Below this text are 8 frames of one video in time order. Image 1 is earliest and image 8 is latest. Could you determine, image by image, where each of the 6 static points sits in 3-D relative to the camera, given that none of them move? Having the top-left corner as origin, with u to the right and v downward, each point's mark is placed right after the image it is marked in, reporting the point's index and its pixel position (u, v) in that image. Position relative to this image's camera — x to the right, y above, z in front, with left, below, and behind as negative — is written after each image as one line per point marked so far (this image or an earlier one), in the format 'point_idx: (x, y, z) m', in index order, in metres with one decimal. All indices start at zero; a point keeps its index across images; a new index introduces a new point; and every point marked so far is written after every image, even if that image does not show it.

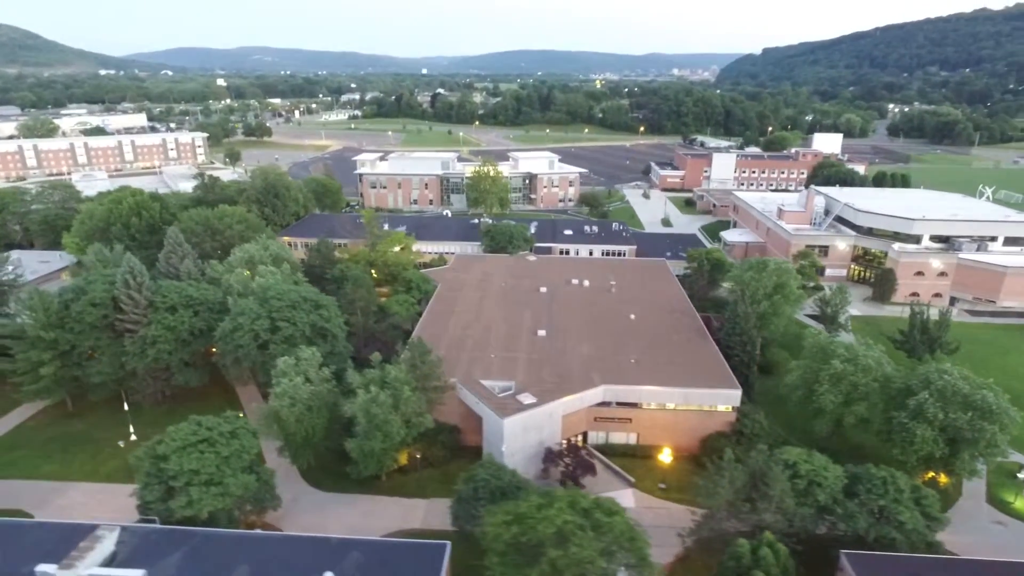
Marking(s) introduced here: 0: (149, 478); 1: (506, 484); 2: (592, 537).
0: (-11.2, -5.9, +19.0) m
1: (-0.1, -6.2, +19.4) m
2: (+1.9, -5.8, +14.3) m
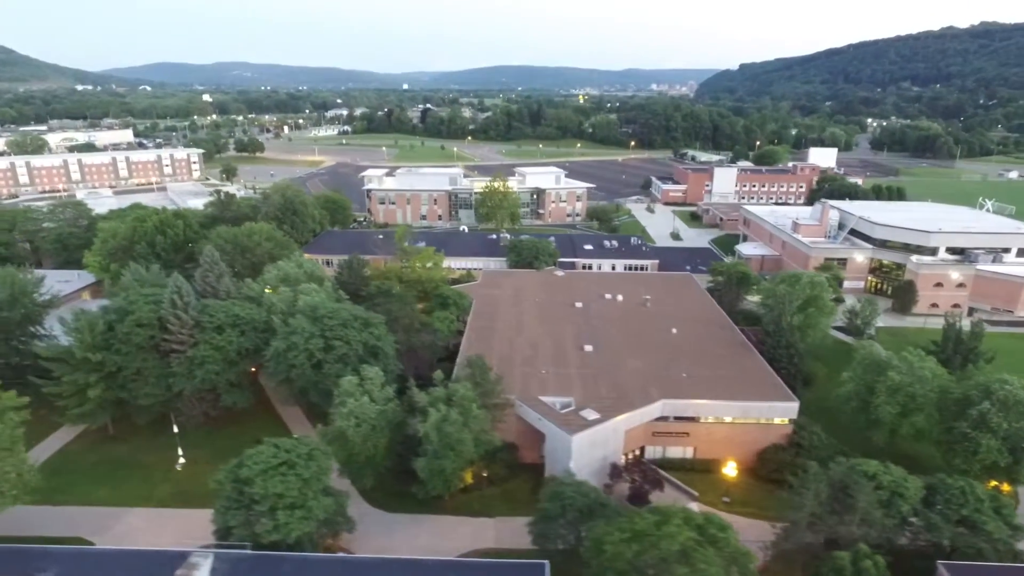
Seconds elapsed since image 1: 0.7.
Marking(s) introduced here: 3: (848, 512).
0: (-8.5, -6.5, +18.6) m
1: (+2.6, -6.7, +19.4) m
2: (+4.7, -6.2, +14.3) m
3: (+10.4, -7.0, +19.0) m
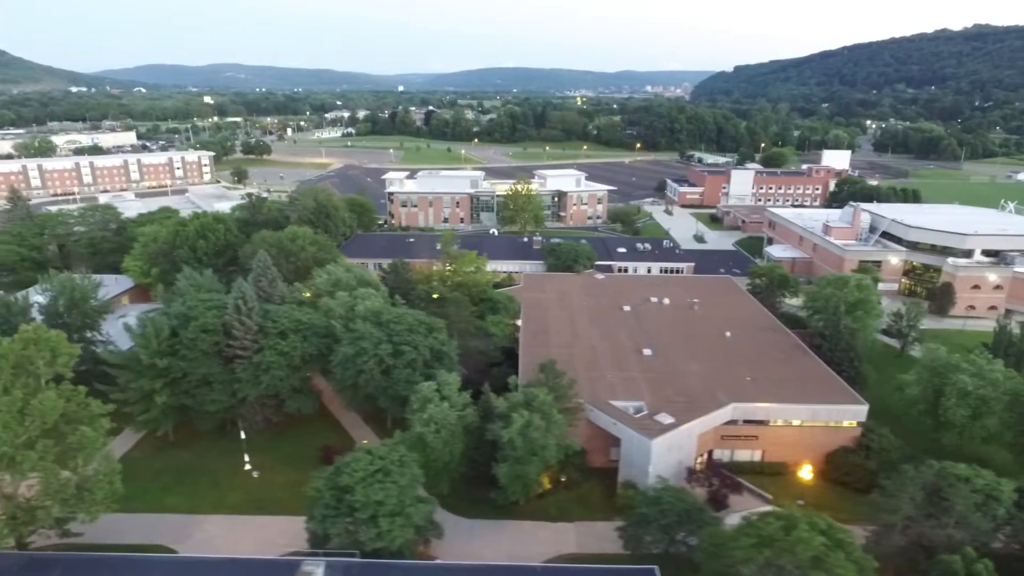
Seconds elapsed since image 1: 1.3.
0: (-5.5, -6.7, +18.5) m
1: (+5.6, -6.9, +19.4) m
2: (+7.8, -6.3, +14.3) m
3: (+13.5, -7.1, +19.1) m
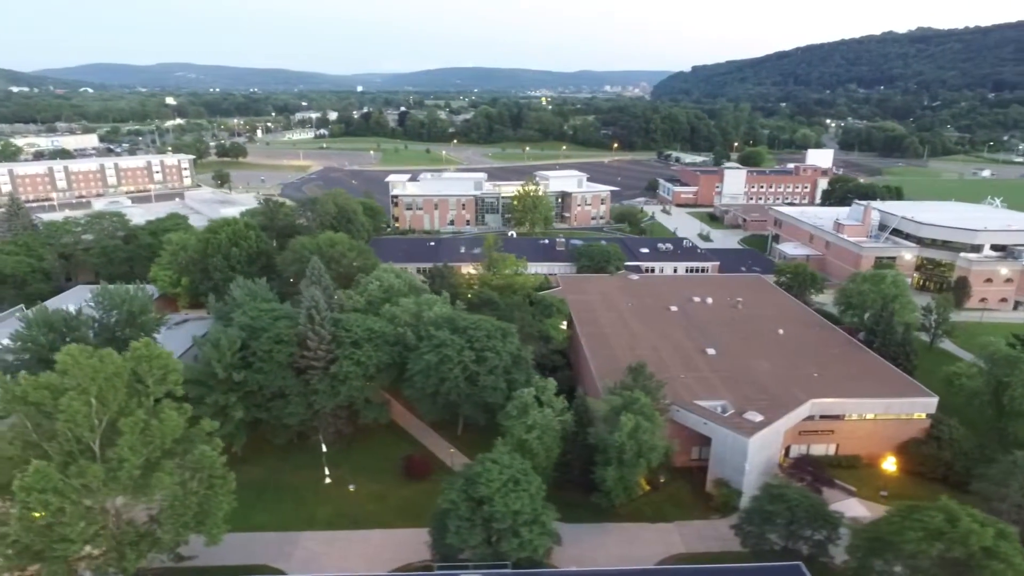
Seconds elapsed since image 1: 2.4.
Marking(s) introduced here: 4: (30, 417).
0: (-1.3, -7.0, +18.3) m
1: (+9.7, -6.9, +19.9) m
2: (+12.2, -6.3, +14.9) m
3: (+17.6, -7.0, +20.0) m
4: (-13.5, -3.6, +17.1) m
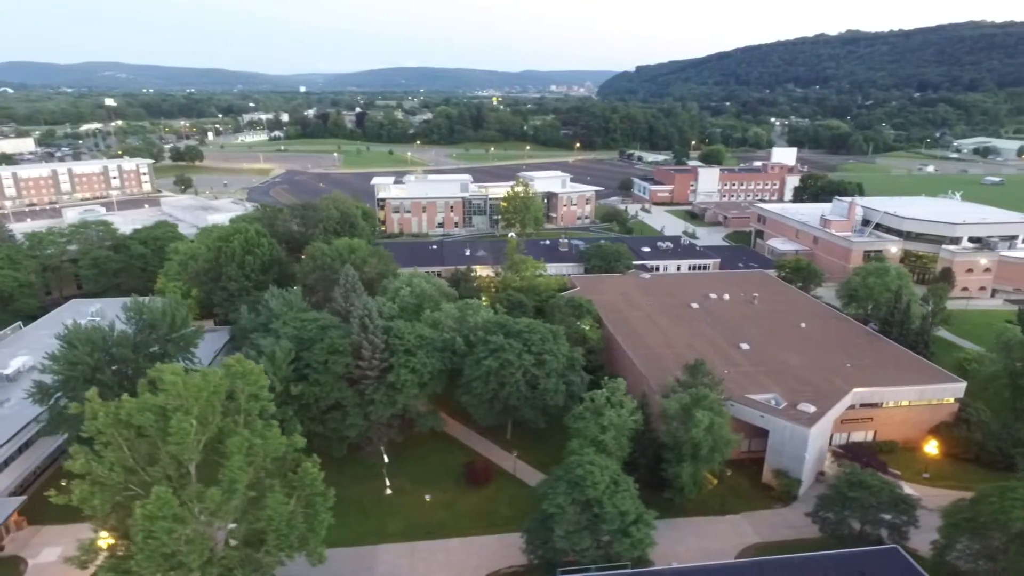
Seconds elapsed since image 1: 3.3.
0: (+1.9, -7.1, +18.4) m
1: (+12.8, -6.8, +20.9) m
2: (+15.7, -6.1, +16.2) m
3: (+20.6, -6.6, +21.6) m
4: (-10.2, -4.1, +16.2) m
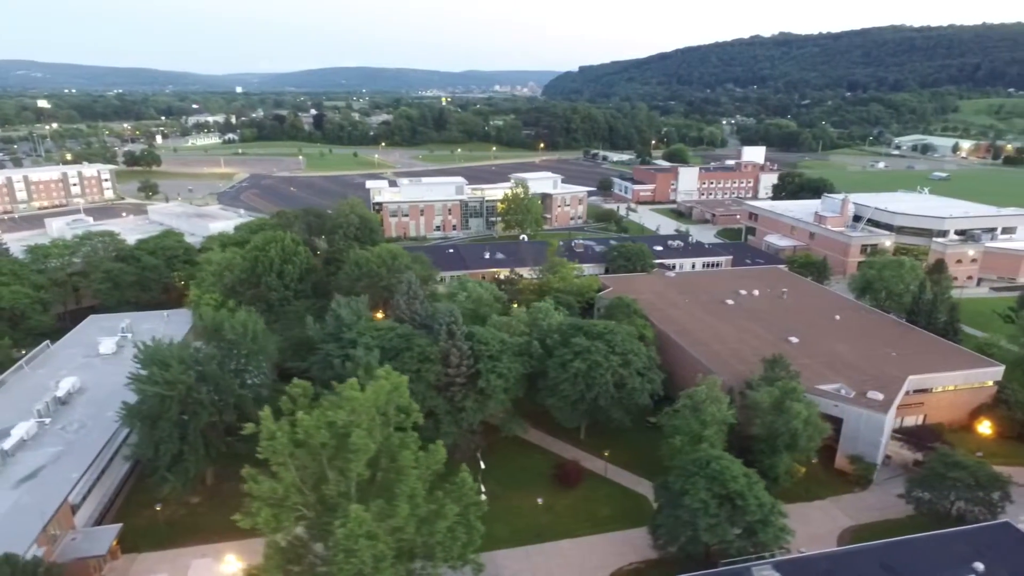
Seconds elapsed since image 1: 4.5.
0: (+6.5, -7.2, +19.1) m
1: (+17.1, -6.5, +22.4) m
2: (+20.3, -5.8, +18.0) m
3: (+24.8, -6.1, +23.8) m
4: (-5.4, -4.5, +15.9) m
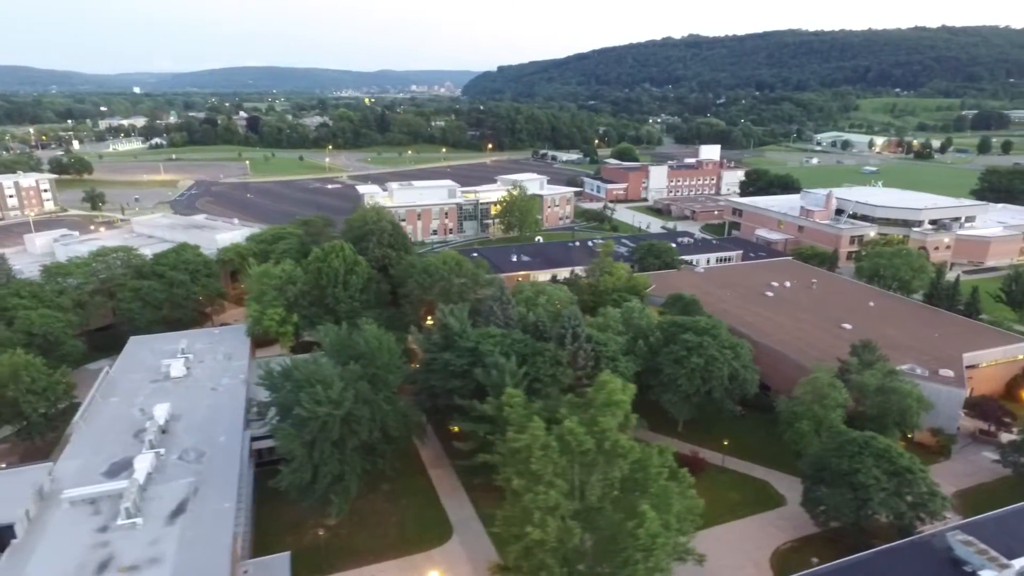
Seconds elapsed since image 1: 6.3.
0: (+12.9, -6.9, +20.8) m
1: (+23.0, -5.9, +25.4) m
2: (+26.7, -5.0, +21.4) m
3: (+30.5, -5.1, +27.8) m
4: (+1.4, -4.7, +16.1) m
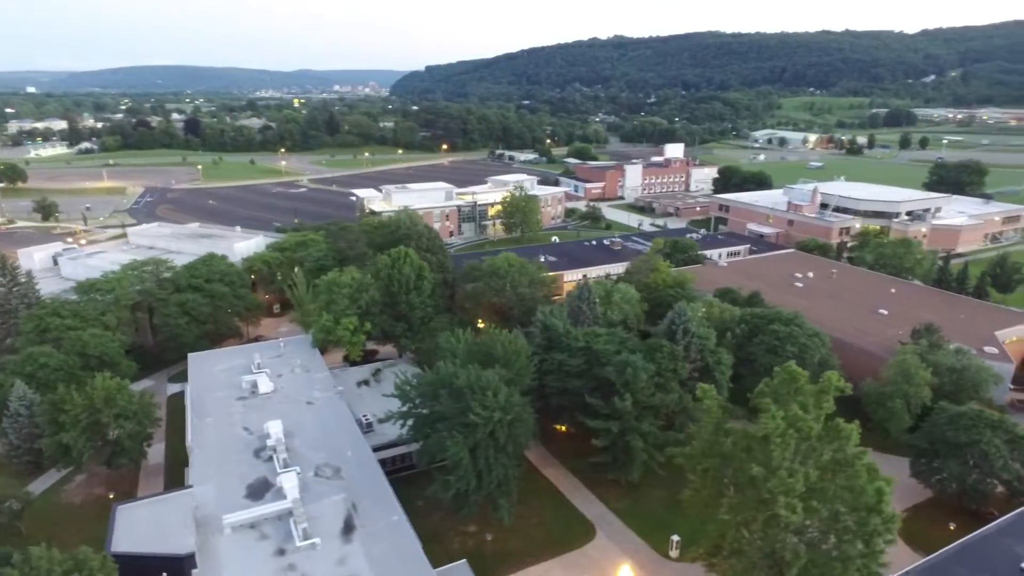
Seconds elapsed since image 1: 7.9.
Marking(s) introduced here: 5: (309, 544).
0: (+18.8, -6.4, +23.0) m
1: (+28.3, -5.0, +28.7) m
2: (+32.4, -3.9, +25.1) m
3: (+35.4, -4.0, +31.9) m
4: (+7.8, -4.6, +17.0) m
5: (-6.5, -8.2, +19.7) m
